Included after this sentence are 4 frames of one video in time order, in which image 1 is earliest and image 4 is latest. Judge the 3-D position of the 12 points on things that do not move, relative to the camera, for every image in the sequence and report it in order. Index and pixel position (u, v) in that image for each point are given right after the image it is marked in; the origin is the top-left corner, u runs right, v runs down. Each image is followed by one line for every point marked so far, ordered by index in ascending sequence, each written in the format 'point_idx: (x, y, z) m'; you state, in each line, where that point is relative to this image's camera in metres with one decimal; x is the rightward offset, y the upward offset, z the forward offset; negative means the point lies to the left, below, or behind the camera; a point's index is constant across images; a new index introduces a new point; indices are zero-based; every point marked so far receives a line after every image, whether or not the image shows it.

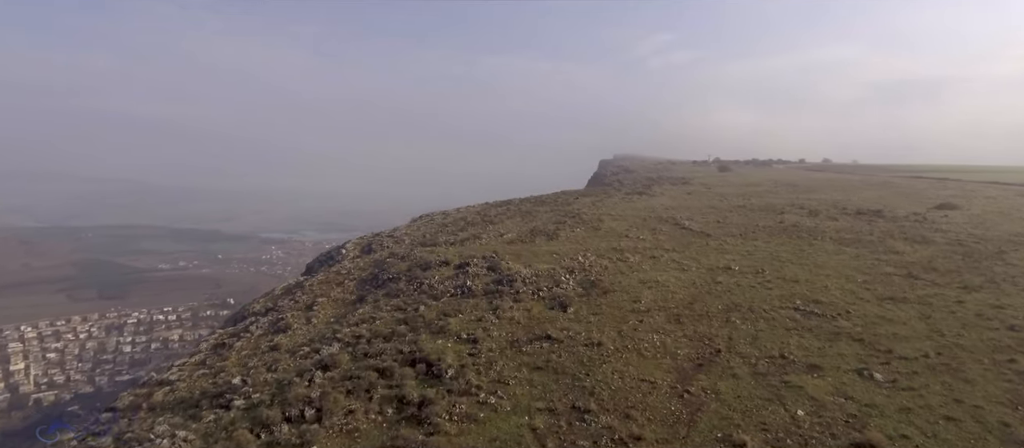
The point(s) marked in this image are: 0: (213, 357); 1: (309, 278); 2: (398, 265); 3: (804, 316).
0: (-6.7, -3.0, +12.7) m
1: (-7.1, -1.9, +19.9) m
2: (-3.6, -1.3, +18.2) m
3: (+5.6, -1.8, +11.0) m
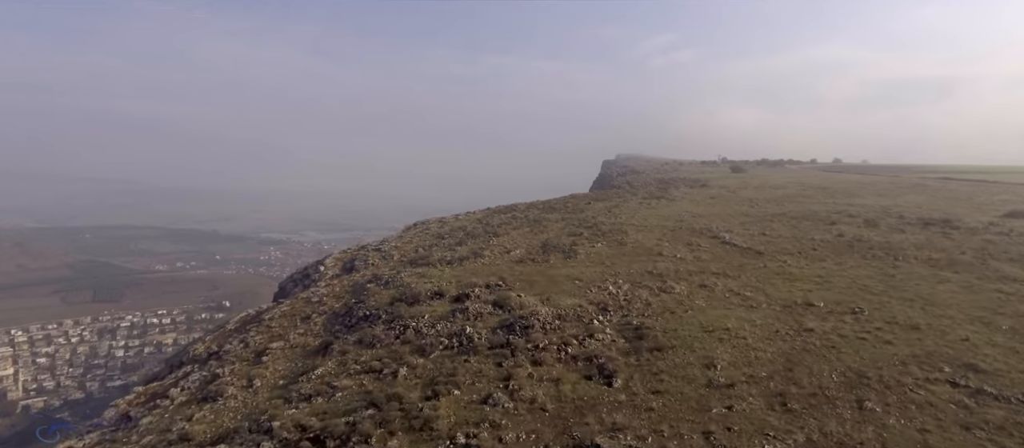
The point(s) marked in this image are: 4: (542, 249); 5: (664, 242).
0: (-6.4, -3.4, +9.0) m
1: (-6.8, -2.3, +16.1) m
2: (-3.3, -1.8, +14.4) m
3: (+5.9, -2.3, +7.3) m
4: (+1.0, -0.9, +19.3) m
5: (+5.2, -0.7, +19.7) m
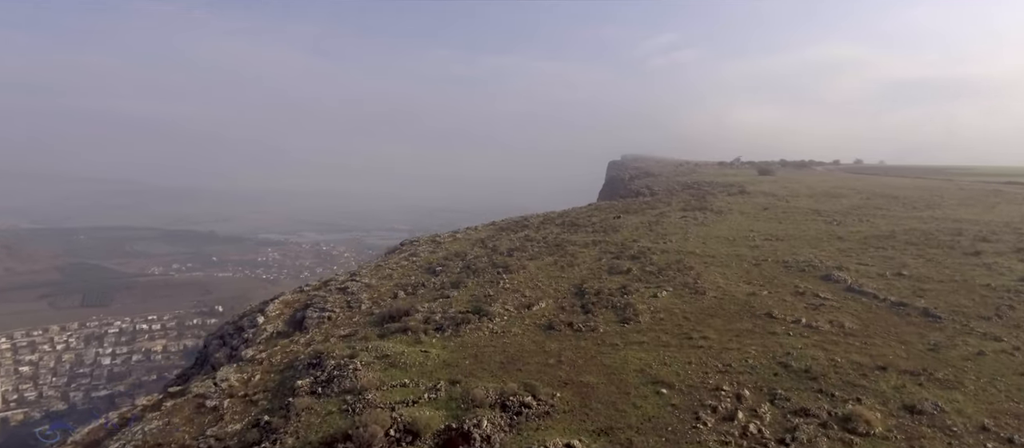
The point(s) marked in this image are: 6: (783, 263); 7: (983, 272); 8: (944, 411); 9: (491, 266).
0: (-5.9, -4.3, +2.5) m
1: (-6.3, -3.2, +9.6) m
2: (-2.8, -2.7, +7.9) m
3: (+6.4, -3.1, +0.8) m
4: (+1.5, -1.8, +12.8) m
5: (+5.7, -1.5, +13.2) m
6: (+7.6, -1.1, +16.0) m
7: (+11.7, -1.2, +14.1) m
8: (+5.4, -2.3, +7.2) m
9: (-0.7, -1.3, +17.0) m
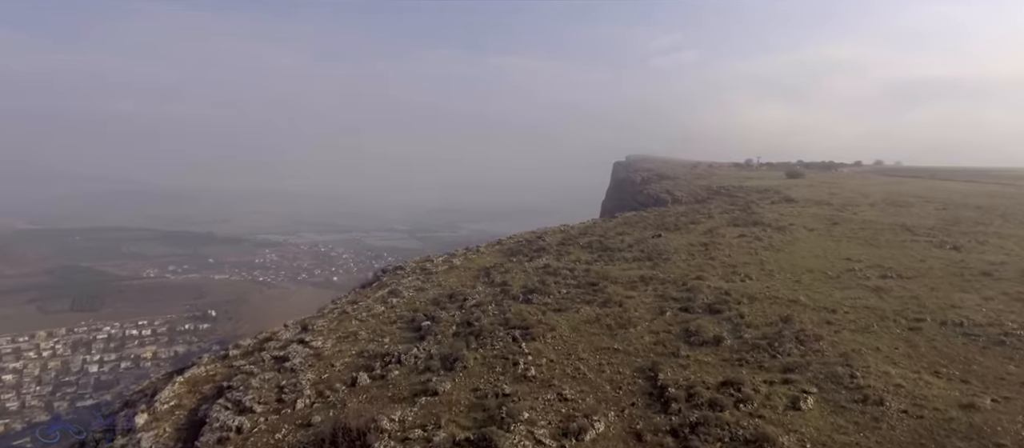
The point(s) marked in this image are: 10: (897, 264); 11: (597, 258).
0: (-5.5, -5.1, -3.2) m
1: (-5.8, -4.0, +4.0) m
2: (-2.4, -3.4, +2.3) m
3: (+6.9, -3.9, -4.9) m
4: (+1.9, -2.5, +7.2) m
5: (+6.2, -2.3, +7.5) m
6: (+8.0, -1.9, +10.3) m
7: (+12.1, -2.0, +8.5) m
8: (+5.9, -3.1, +1.5) m
9: (-0.3, -2.0, +11.4) m
10: (+10.4, -1.1, +15.6) m
11: (+2.2, -1.1, +17.2) m
